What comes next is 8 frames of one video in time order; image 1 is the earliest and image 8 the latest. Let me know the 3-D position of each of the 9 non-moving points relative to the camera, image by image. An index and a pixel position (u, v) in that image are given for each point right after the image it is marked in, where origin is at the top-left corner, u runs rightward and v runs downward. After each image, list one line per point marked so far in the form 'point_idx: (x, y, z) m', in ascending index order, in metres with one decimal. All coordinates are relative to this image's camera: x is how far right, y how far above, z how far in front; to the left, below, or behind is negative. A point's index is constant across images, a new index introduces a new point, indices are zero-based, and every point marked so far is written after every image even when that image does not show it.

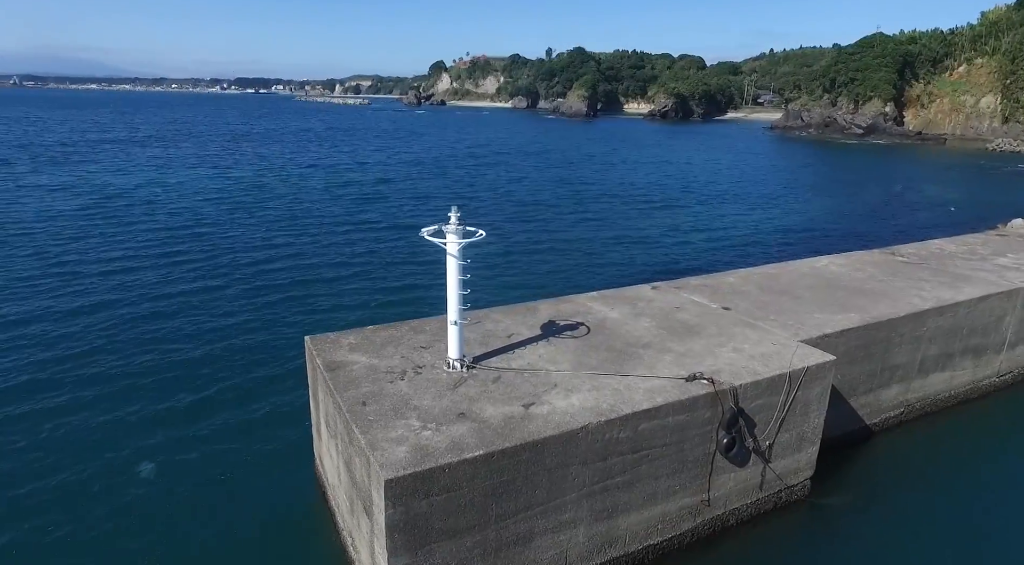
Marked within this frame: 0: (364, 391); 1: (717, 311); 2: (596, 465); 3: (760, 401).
0: (-1.5, -1.1, +6.5) m
1: (+2.8, -0.4, +9.0) m
2: (+0.8, -1.8, +6.4) m
3: (+2.7, -1.3, +7.3) m
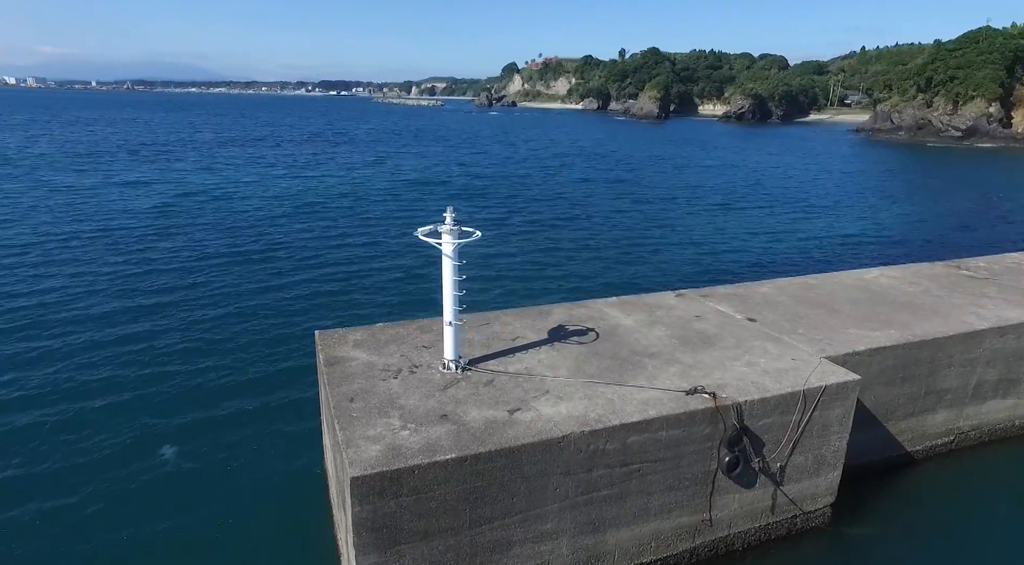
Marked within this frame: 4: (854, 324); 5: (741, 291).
0: (-1.6, -1.1, +6.6) m
1: (+3.0, -0.5, +8.6) m
2: (+0.6, -1.8, +6.2) m
3: (+2.7, -1.4, +6.9) m
4: (+4.5, -0.6, +8.7) m
5: (+3.4, -0.1, +9.8) m
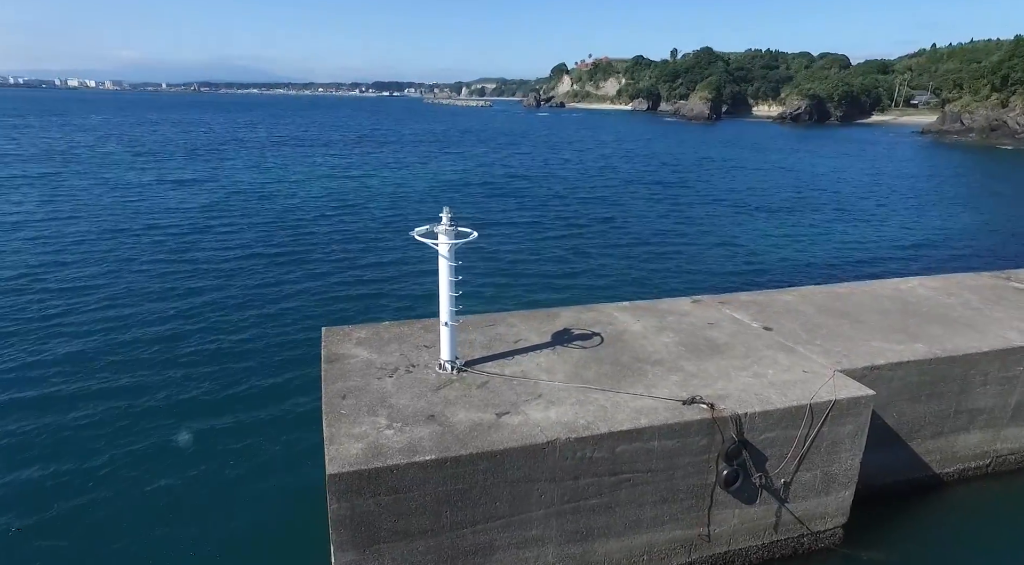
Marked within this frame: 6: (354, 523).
0: (-1.7, -1.0, +6.7) m
1: (+3.0, -0.6, +8.3) m
2: (+0.5, -1.9, +6.1) m
3: (+2.6, -1.5, +6.6) m
4: (+4.6, -0.7, +8.2) m
5: (+3.6, -0.2, +9.4) m
6: (-1.3, -2.0, +5.5) m
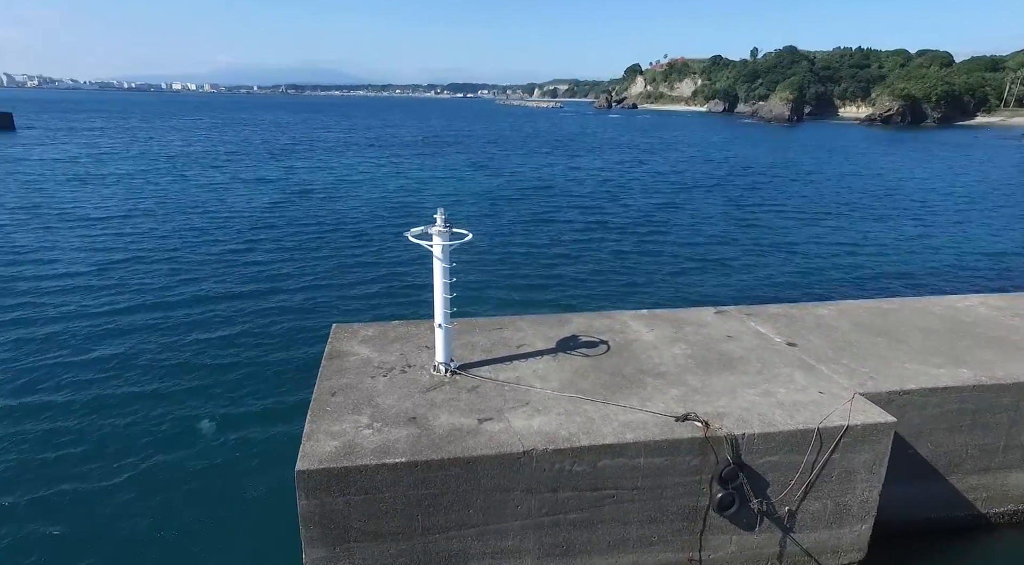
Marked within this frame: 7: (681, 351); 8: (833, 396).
0: (-1.7, -1.0, +6.8) m
1: (+3.1, -0.8, +7.7) m
2: (+0.3, -1.9, +5.9) m
3: (+2.4, -1.6, +6.2) m
4: (+4.6, -0.9, +7.5) m
5: (+3.8, -0.4, +8.8) m
6: (-1.6, -2.0, +5.6) m
7: (+2.0, -0.8, +7.6) m
8: (+3.3, -1.2, +6.7) m
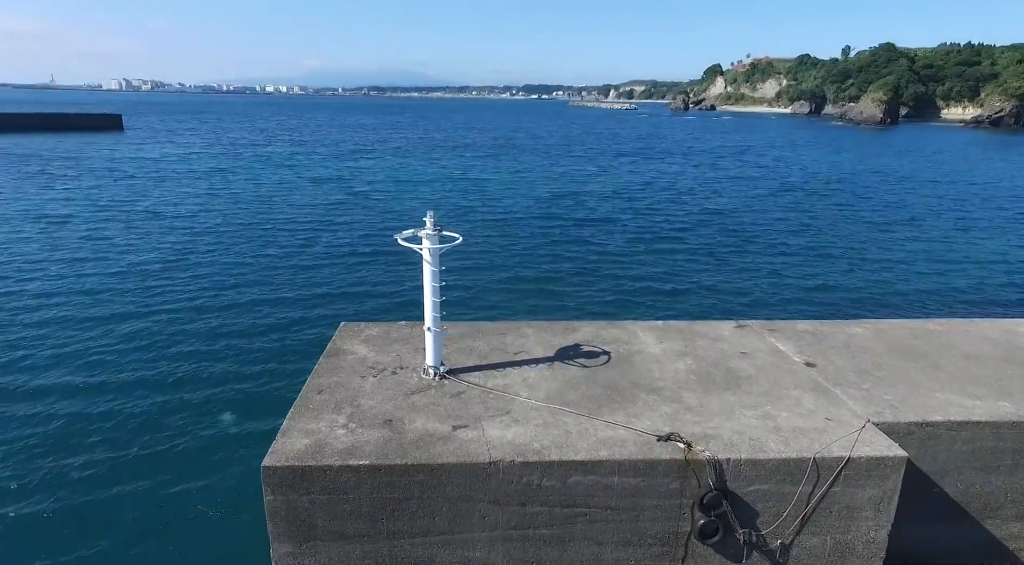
0: (-1.9, -1.0, +6.9) m
1: (+3.1, -0.9, +7.2) m
2: (0.0, -2.0, +5.7) m
3: (+2.2, -1.8, +5.7) m
4: (+4.5, -1.1, +6.8) m
5: (+3.9, -0.6, +8.2) m
6: (-1.9, -2.0, +5.7) m
7: (+1.9, -0.9, +7.2) m
8: (+3.1, -1.3, +6.1) m
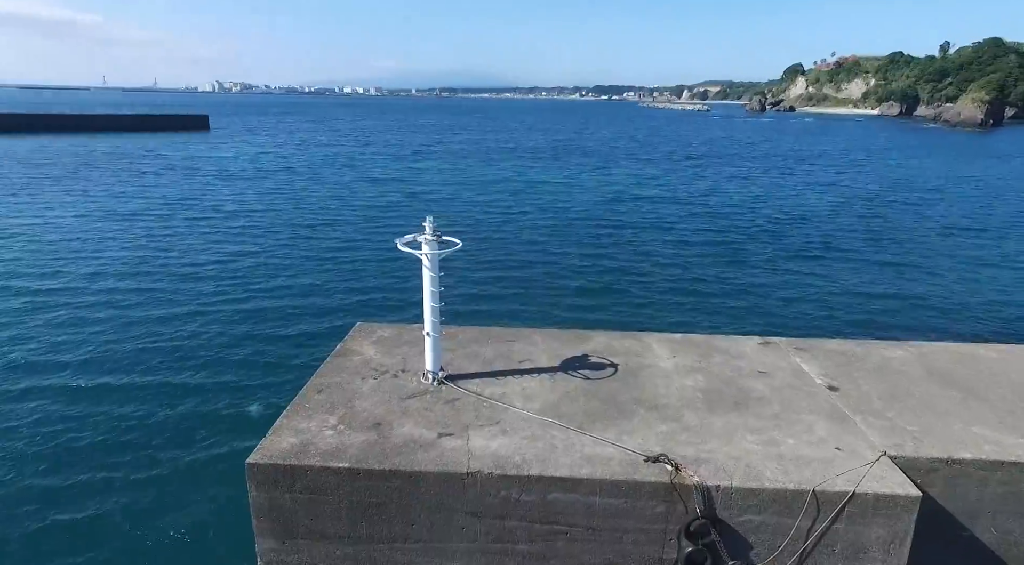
0: (-1.9, -1.0, +7.0) m
1: (+3.1, -1.1, +6.7) m
2: (-0.2, -2.0, +5.6) m
3: (+2.0, -1.9, +5.3) m
4: (+4.5, -1.3, +6.2) m
5: (+4.0, -0.8, +7.6) m
6: (-2.1, -2.0, +5.8) m
7: (+1.9, -1.0, +6.9) m
8: (+2.9, -1.5, +5.7) m
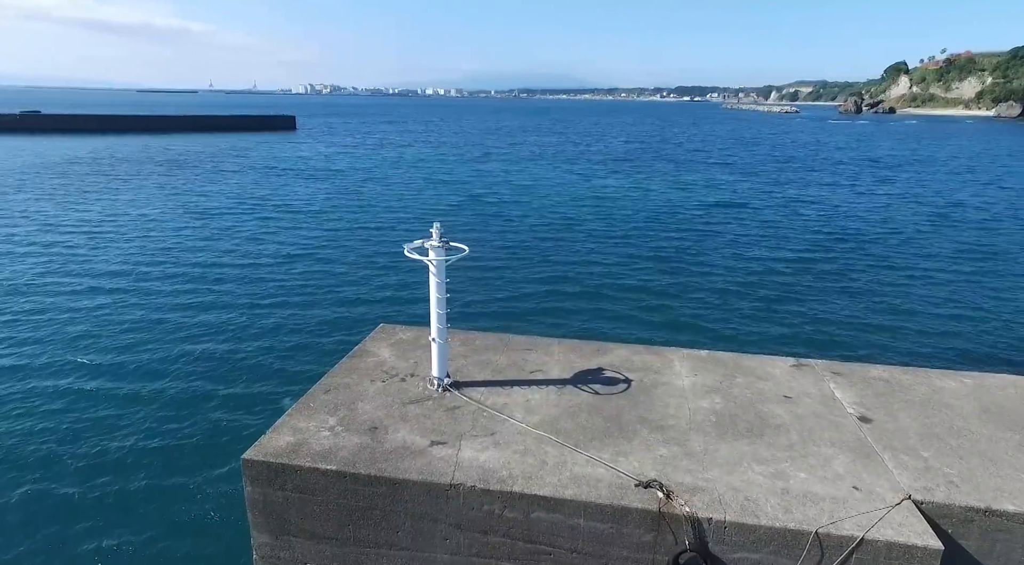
0: (-1.8, -1.1, +7.0) m
1: (+3.1, -1.3, +6.1) m
2: (-0.3, -2.1, +5.5) m
3: (+1.8, -2.0, +4.9) m
4: (+4.4, -1.5, +5.4) m
5: (+4.1, -1.0, +6.9) m
6: (-2.2, -2.0, +5.9) m
7: (+1.9, -1.2, +6.4) m
8: (+2.8, -1.7, +5.1) m
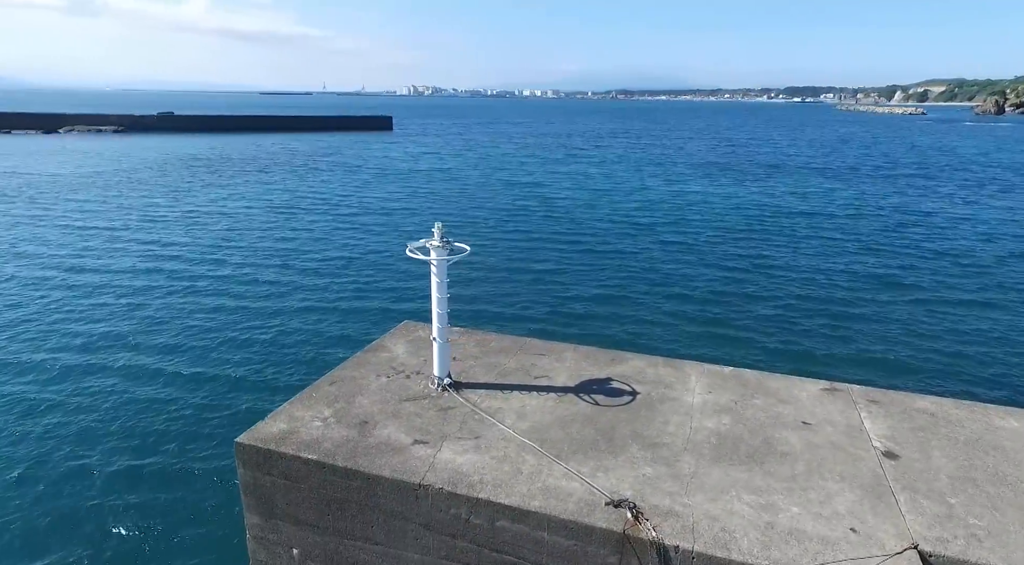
0: (-1.7, -1.0, +7.1) m
1: (+2.9, -1.4, +5.5) m
2: (-0.6, -2.1, +5.4) m
3: (+1.4, -2.1, +4.5) m
4: (+4.1, -1.7, +4.5) m
5: (+4.1, -1.2, +6.1) m
6: (-2.4, -1.9, +6.1) m
7: (+1.9, -1.3, +5.9) m
8: (+2.5, -1.8, +4.5) m
